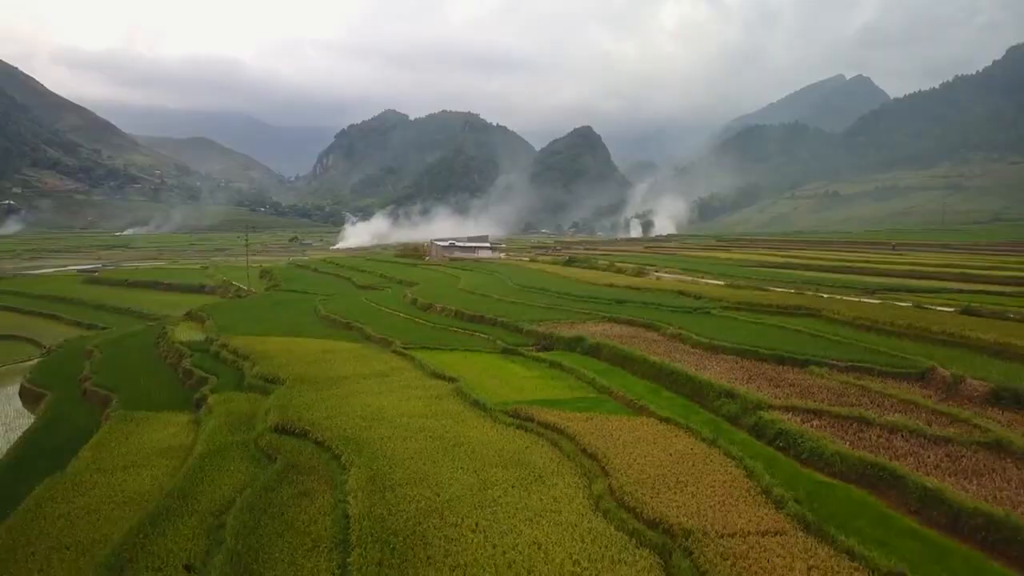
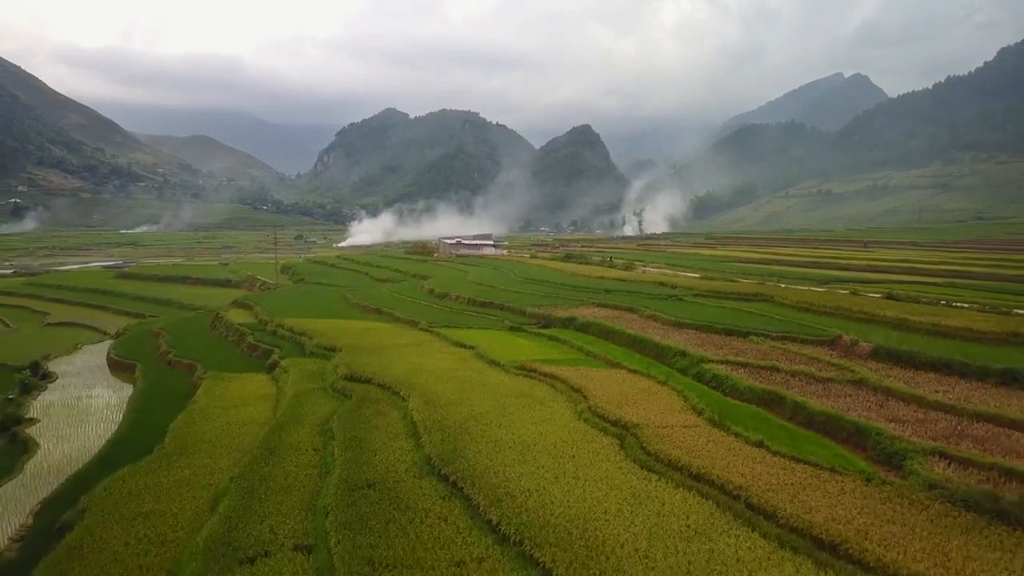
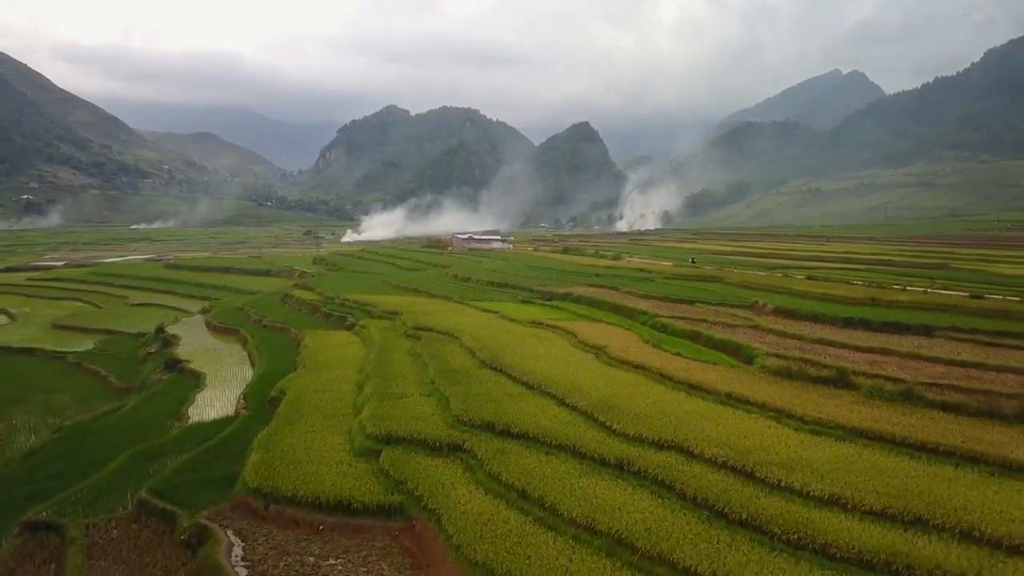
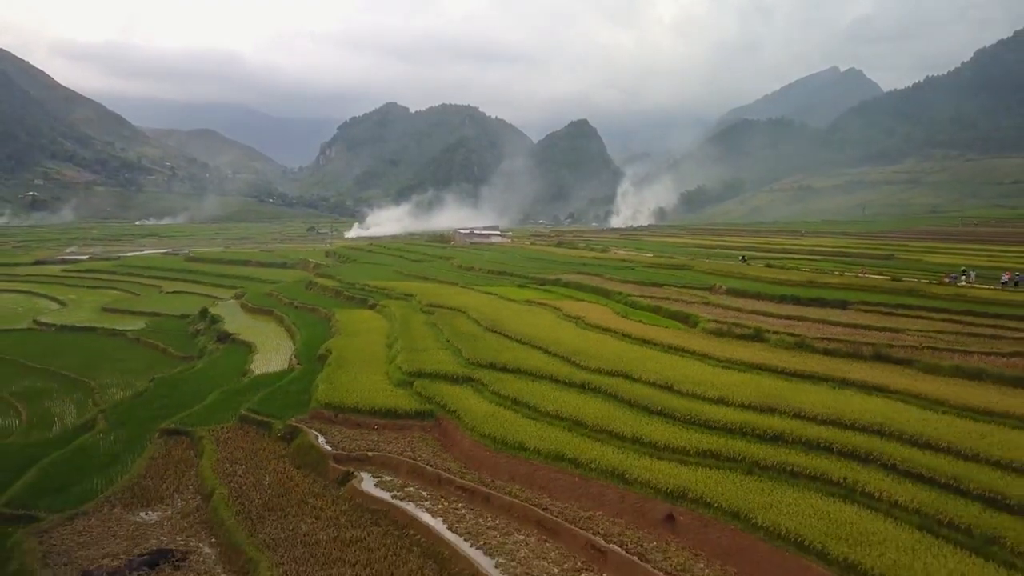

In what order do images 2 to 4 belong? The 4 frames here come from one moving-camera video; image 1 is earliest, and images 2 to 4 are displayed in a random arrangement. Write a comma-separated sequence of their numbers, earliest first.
2, 3, 4
